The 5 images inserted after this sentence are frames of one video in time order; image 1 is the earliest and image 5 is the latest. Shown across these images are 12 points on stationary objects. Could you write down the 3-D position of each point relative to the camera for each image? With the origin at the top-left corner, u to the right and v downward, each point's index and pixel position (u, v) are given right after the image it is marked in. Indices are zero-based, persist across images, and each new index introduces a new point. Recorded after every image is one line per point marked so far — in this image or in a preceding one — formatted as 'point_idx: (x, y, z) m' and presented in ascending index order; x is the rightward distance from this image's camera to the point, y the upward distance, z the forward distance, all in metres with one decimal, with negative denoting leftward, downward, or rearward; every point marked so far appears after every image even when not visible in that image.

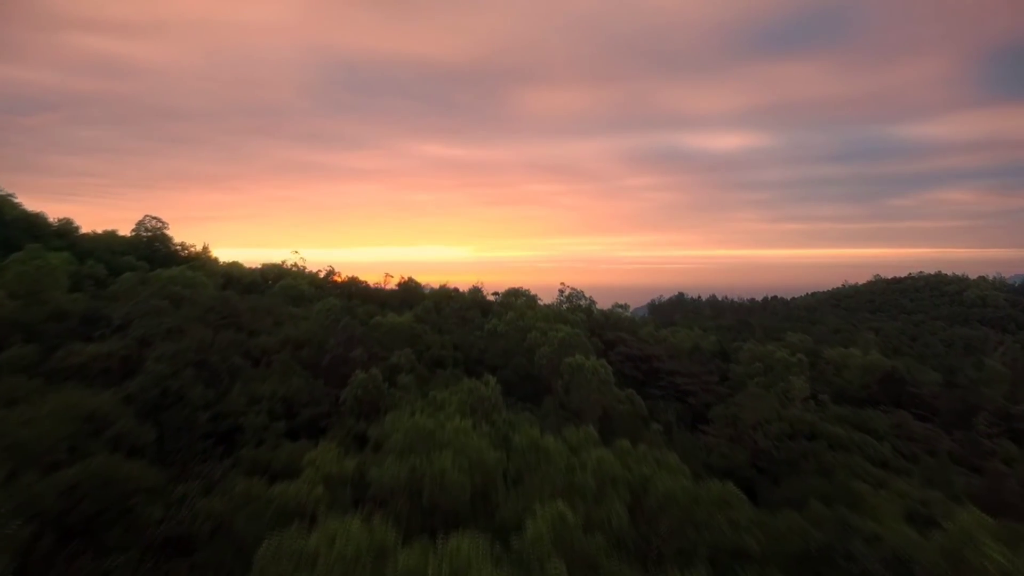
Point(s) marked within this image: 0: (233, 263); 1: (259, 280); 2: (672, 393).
0: (-13.7, +1.2, +15.1) m
1: (-12.1, +0.3, +14.7) m
2: (+6.4, -4.2, +12.3) m
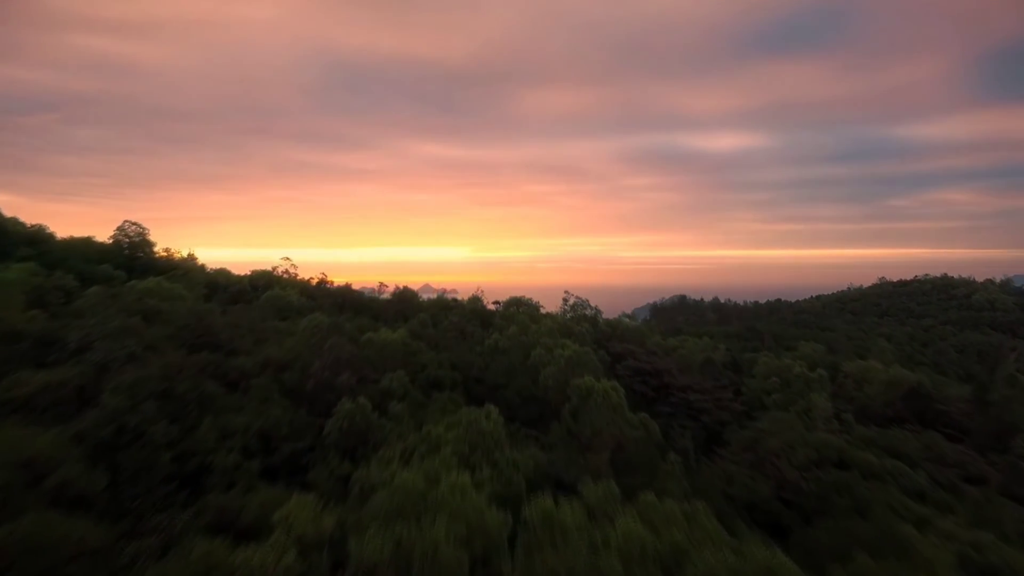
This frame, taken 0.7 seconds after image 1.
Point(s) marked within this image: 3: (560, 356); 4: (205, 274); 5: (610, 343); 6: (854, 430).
0: (-13.6, +0.7, +14.3) m
1: (-12.0, -0.1, +14.0) m
2: (+6.4, -4.6, +11.5) m
3: (+1.4, -2.1, +9.3) m
4: (-13.9, +0.7, +14.0) m
5: (+4.4, -2.4, +13.7) m
6: (+11.2, -4.7, +10.1) m
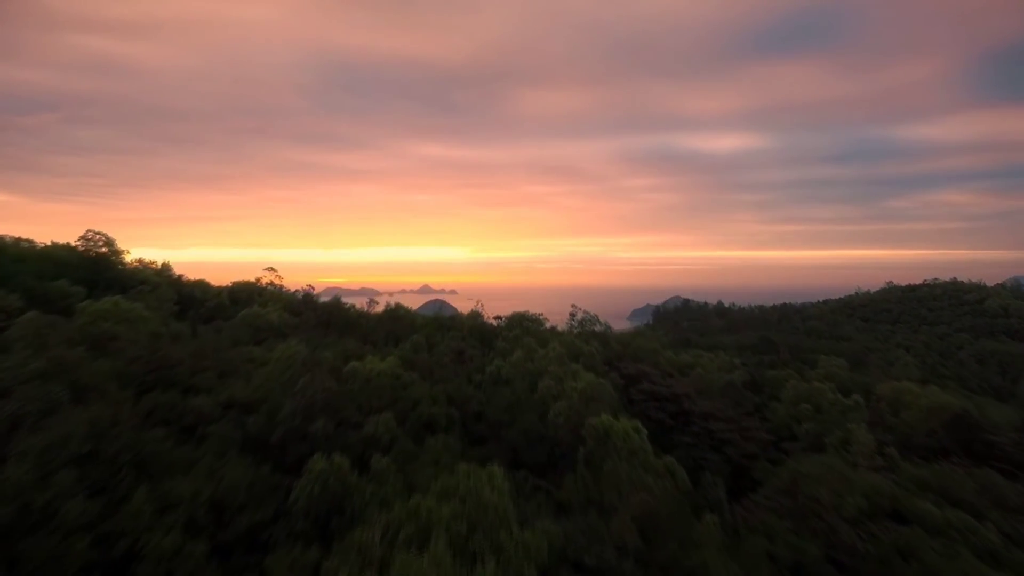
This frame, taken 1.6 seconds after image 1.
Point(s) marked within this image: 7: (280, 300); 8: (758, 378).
0: (-13.5, +0.1, +13.1) m
1: (-11.9, -0.7, +12.8) m
2: (+6.6, -5.2, +10.4) m
3: (+1.6, -2.7, +8.1) m
4: (-13.8, 0.0, +12.8) m
5: (+4.5, -3.0, +12.5) m
6: (+11.4, -5.3, +8.9) m
7: (-9.8, -0.6, +13.0) m
8: (+11.2, -4.1, +14.0) m
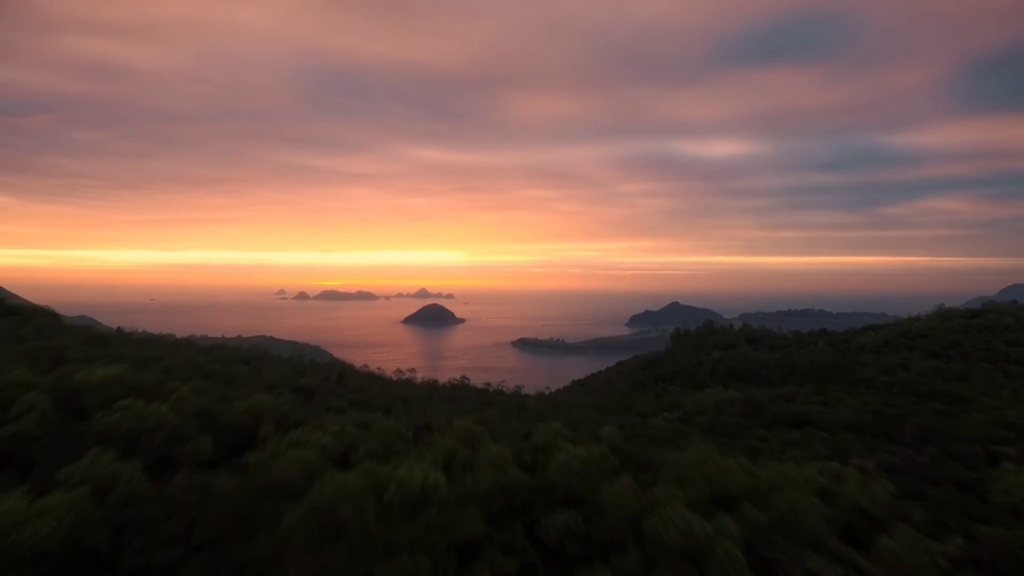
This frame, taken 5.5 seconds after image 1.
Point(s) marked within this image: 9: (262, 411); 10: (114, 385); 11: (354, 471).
0: (-12.3, -2.5, +7.1) m
1: (-10.7, -3.4, +6.8) m
2: (+7.7, -7.9, +4.6) m
3: (+2.8, -5.3, +2.3) m
4: (-12.7, -2.6, +6.8) m
5: (+5.7, -5.7, +6.7) m
6: (+12.6, -7.9, +3.2) m
7: (-8.6, -3.2, +7.1) m
8: (+12.4, -6.9, +8.3) m
9: (-7.1, -3.3, +8.7) m
10: (-11.1, -2.7, +8.5) m
11: (-3.3, -3.4, +6.3) m
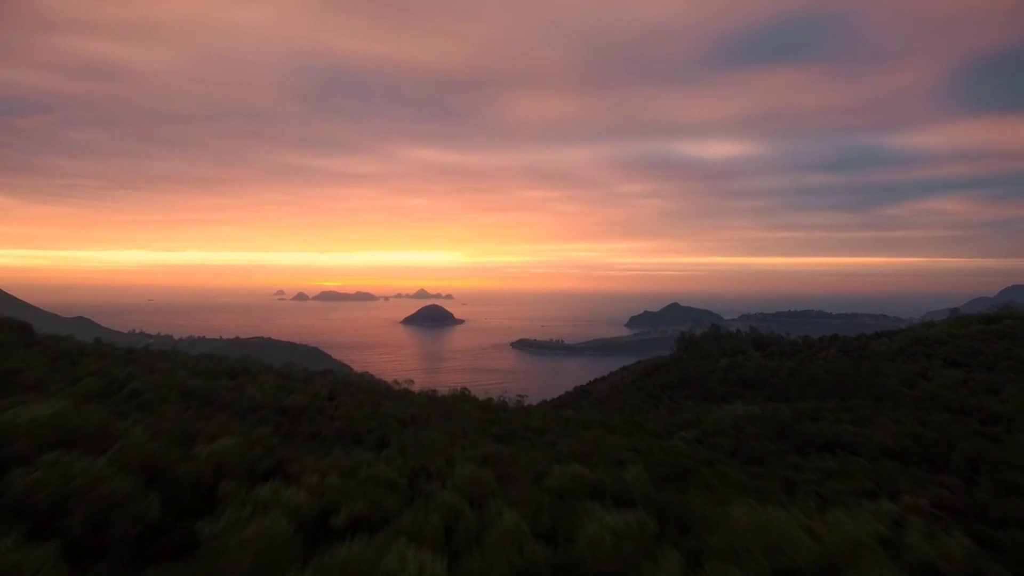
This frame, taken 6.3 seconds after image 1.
0: (-12.0, -3.1, +5.7) m
1: (-10.4, -3.9, +5.3) m
2: (+8.1, -8.4, +3.2) m
3: (+3.2, -5.9, +0.9) m
4: (-12.3, -3.2, +5.3) m
5: (+6.0, -6.3, +5.3) m
6: (+12.9, -8.5, +1.8) m
7: (-8.3, -3.8, +5.6) m
8: (+12.7, -7.4, +6.9) m
9: (-6.8, -3.9, +7.3) m
10: (-10.8, -3.3, +7.1) m
11: (-3.0, -3.9, +4.9) m
